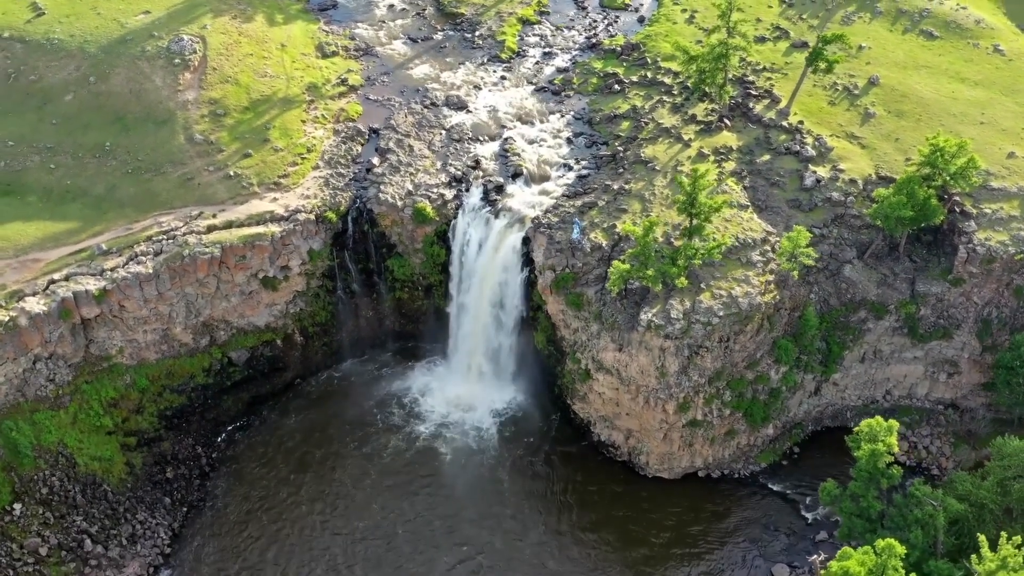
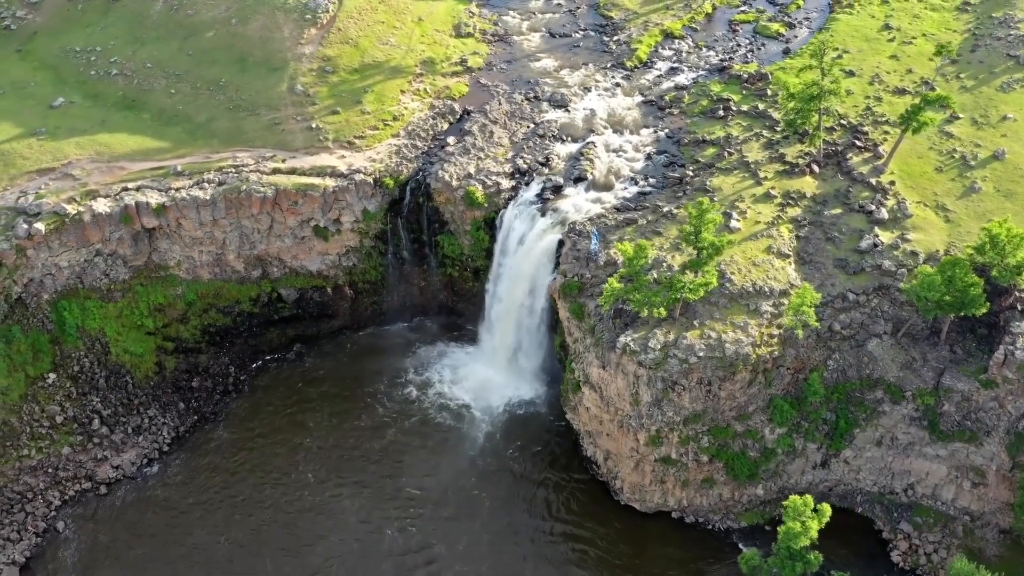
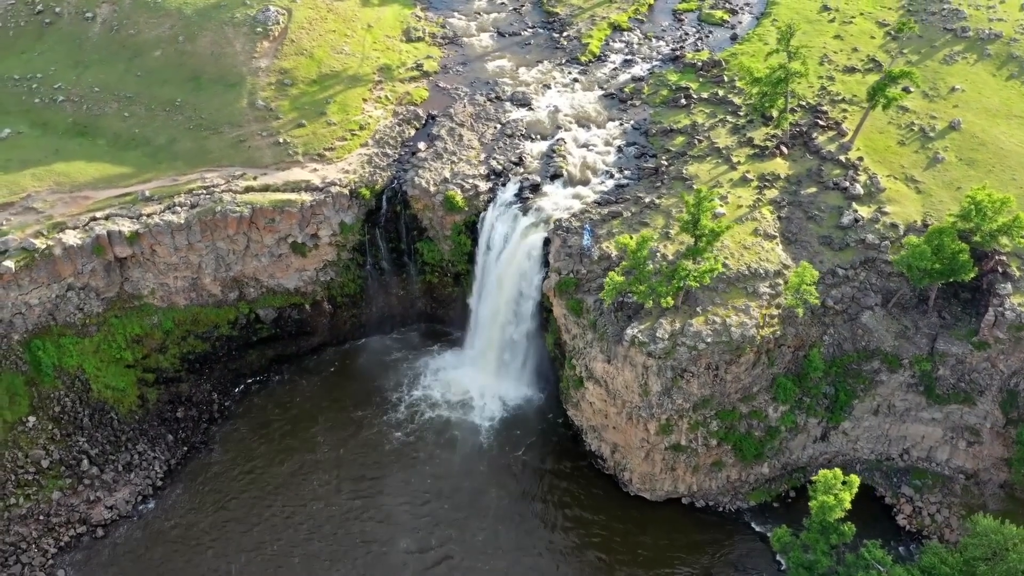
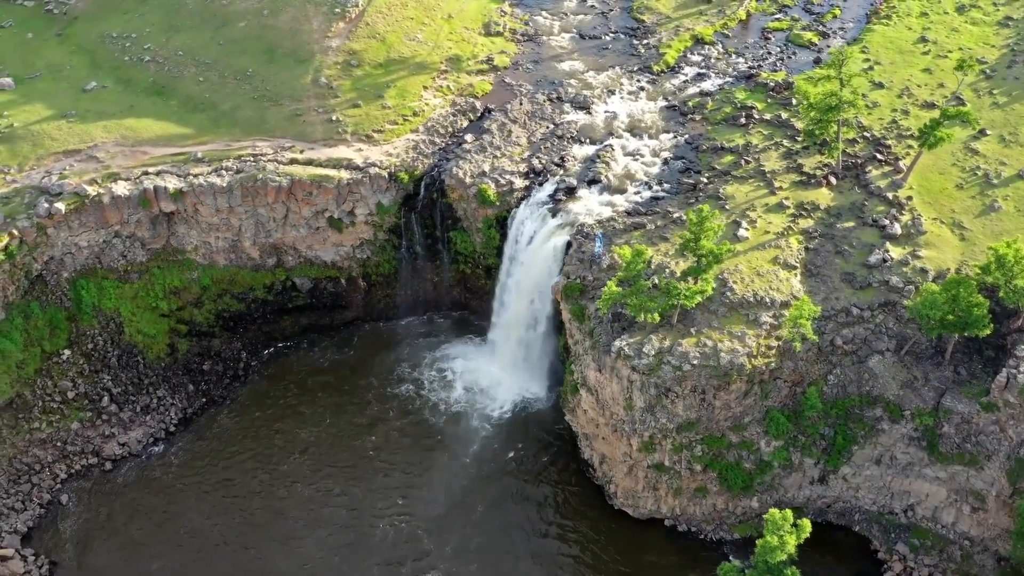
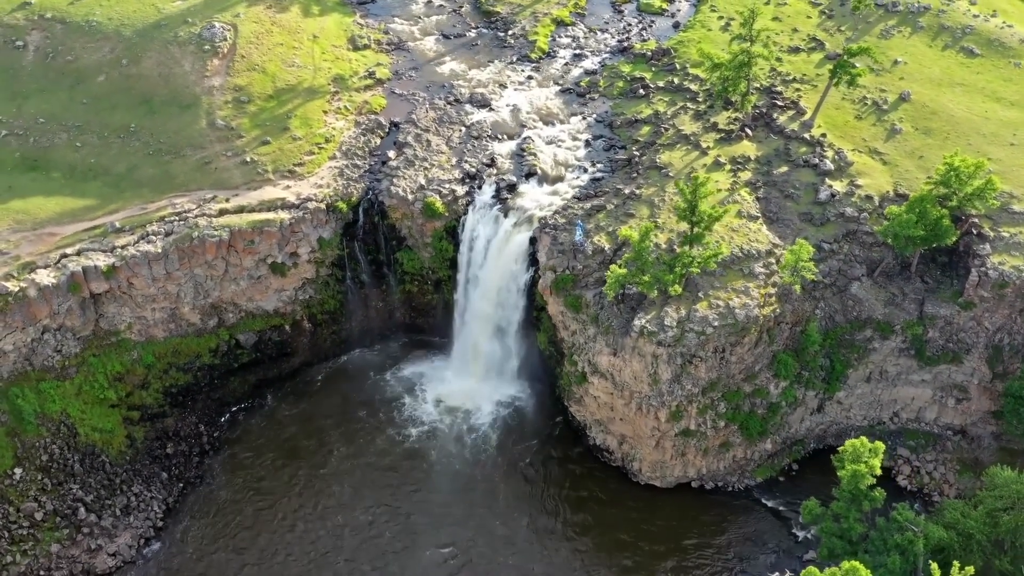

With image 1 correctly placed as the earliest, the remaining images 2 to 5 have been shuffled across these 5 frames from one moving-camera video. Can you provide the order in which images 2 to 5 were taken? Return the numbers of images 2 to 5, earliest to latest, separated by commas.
5, 3, 2, 4
